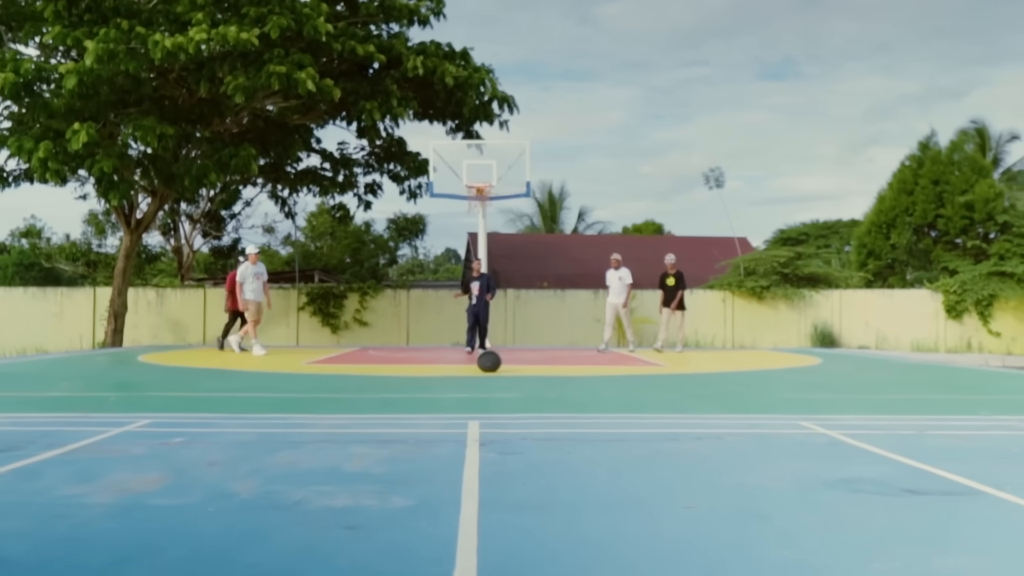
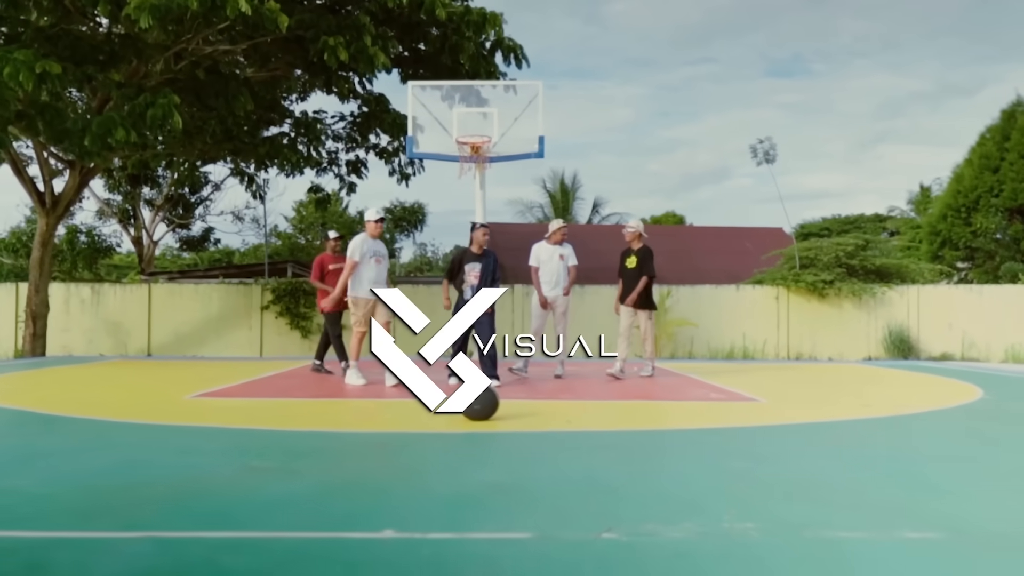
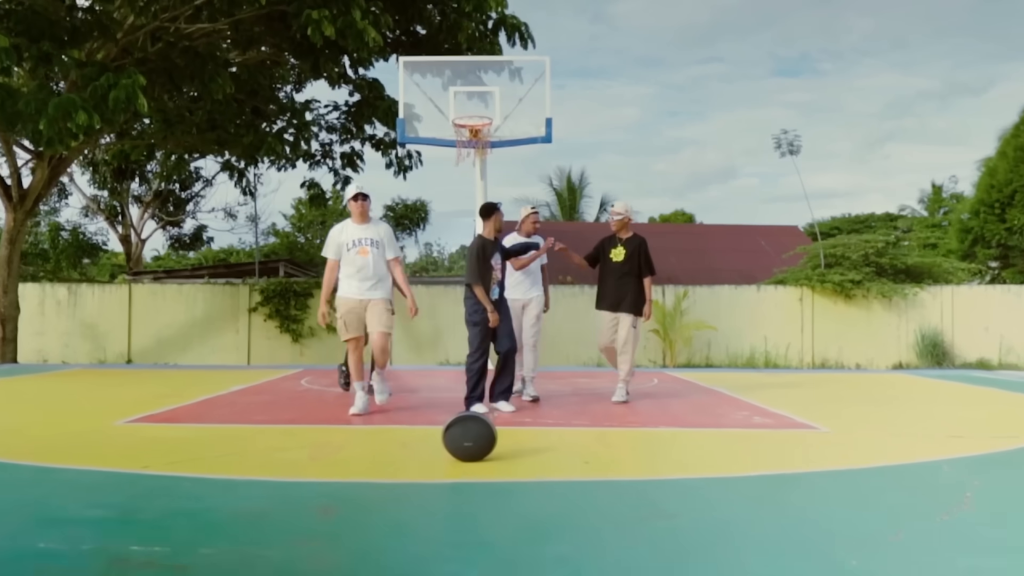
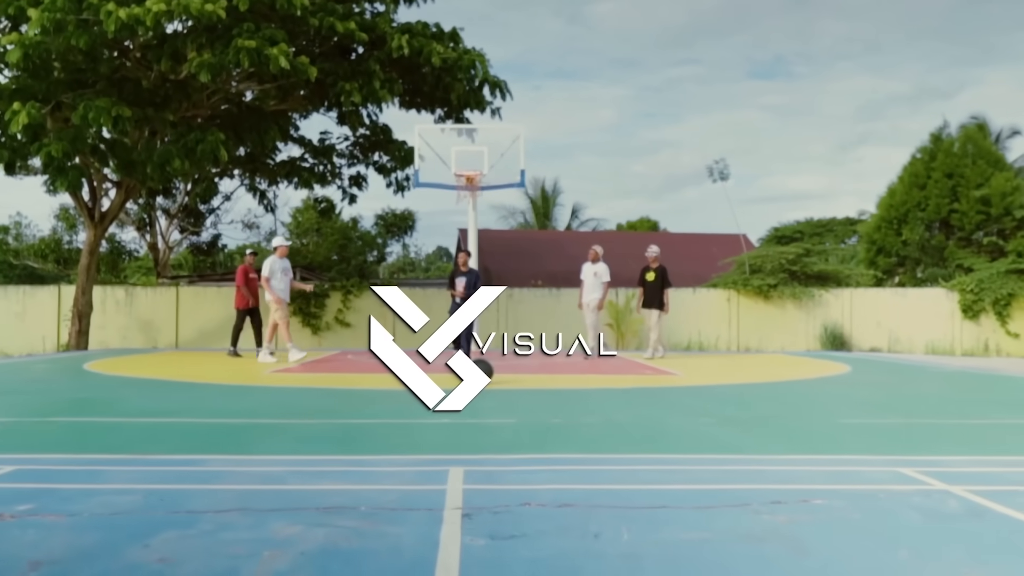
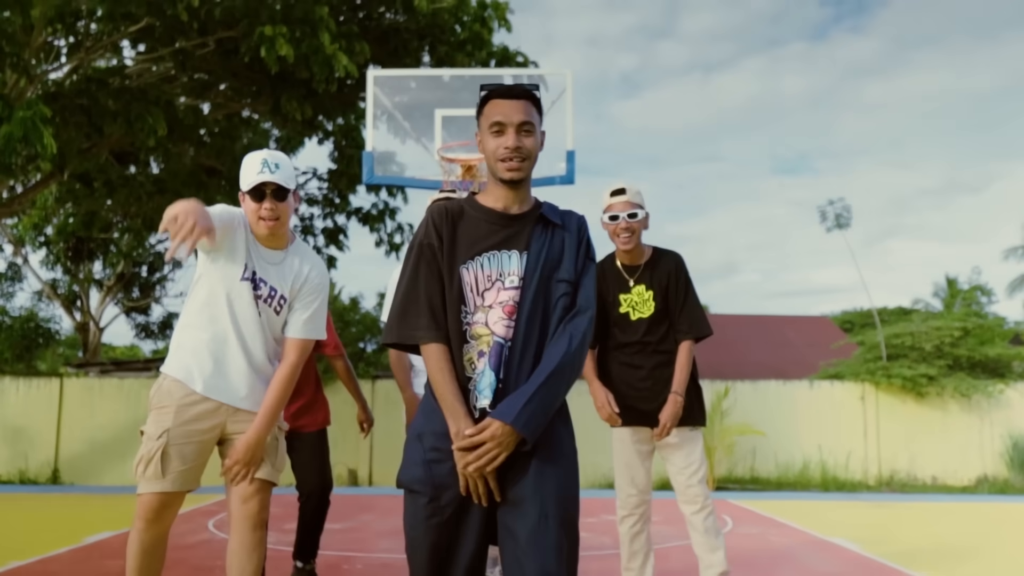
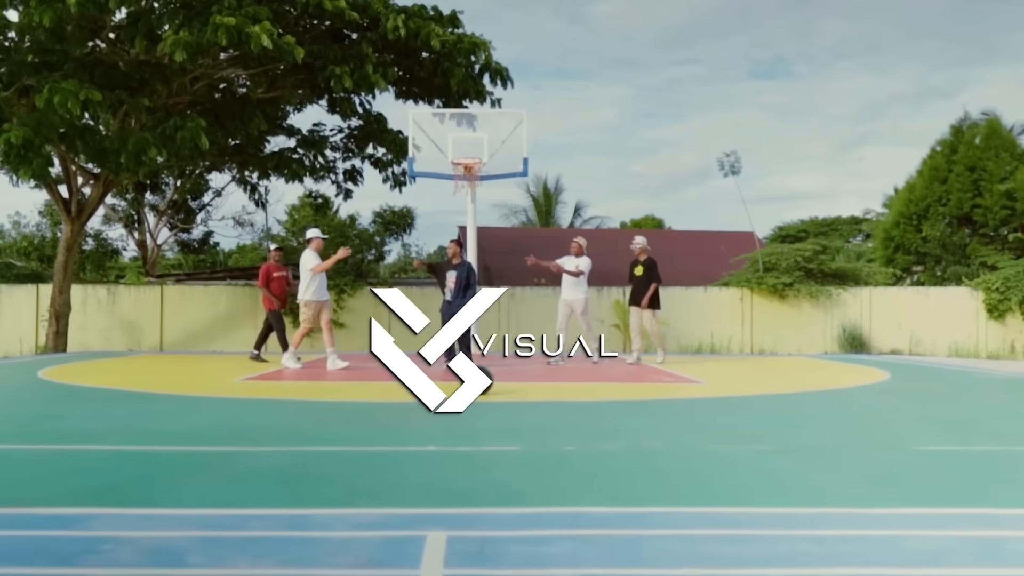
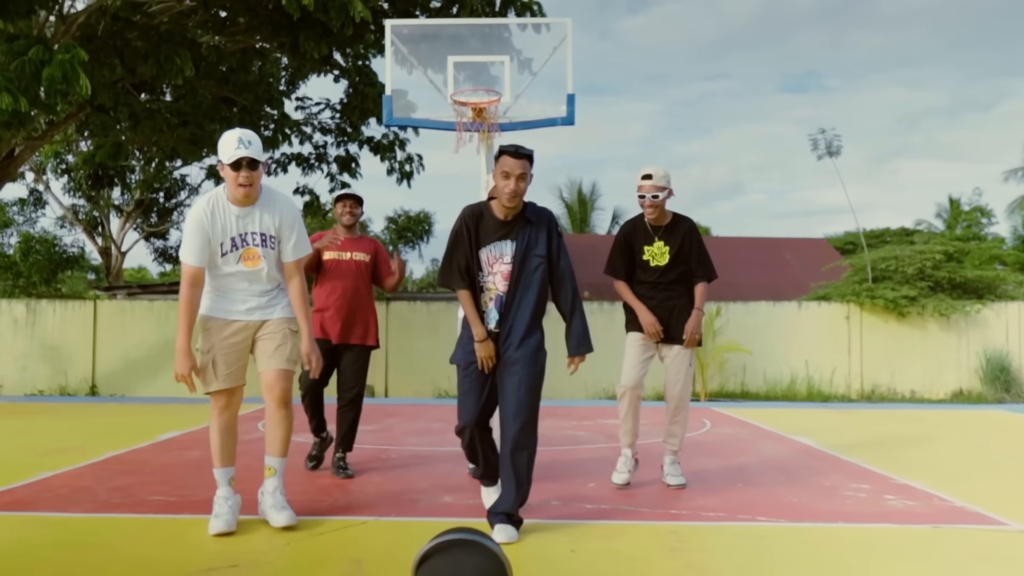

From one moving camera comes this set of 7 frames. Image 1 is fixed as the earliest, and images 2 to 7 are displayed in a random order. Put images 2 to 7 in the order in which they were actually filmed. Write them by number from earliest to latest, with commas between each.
4, 6, 2, 3, 7, 5
